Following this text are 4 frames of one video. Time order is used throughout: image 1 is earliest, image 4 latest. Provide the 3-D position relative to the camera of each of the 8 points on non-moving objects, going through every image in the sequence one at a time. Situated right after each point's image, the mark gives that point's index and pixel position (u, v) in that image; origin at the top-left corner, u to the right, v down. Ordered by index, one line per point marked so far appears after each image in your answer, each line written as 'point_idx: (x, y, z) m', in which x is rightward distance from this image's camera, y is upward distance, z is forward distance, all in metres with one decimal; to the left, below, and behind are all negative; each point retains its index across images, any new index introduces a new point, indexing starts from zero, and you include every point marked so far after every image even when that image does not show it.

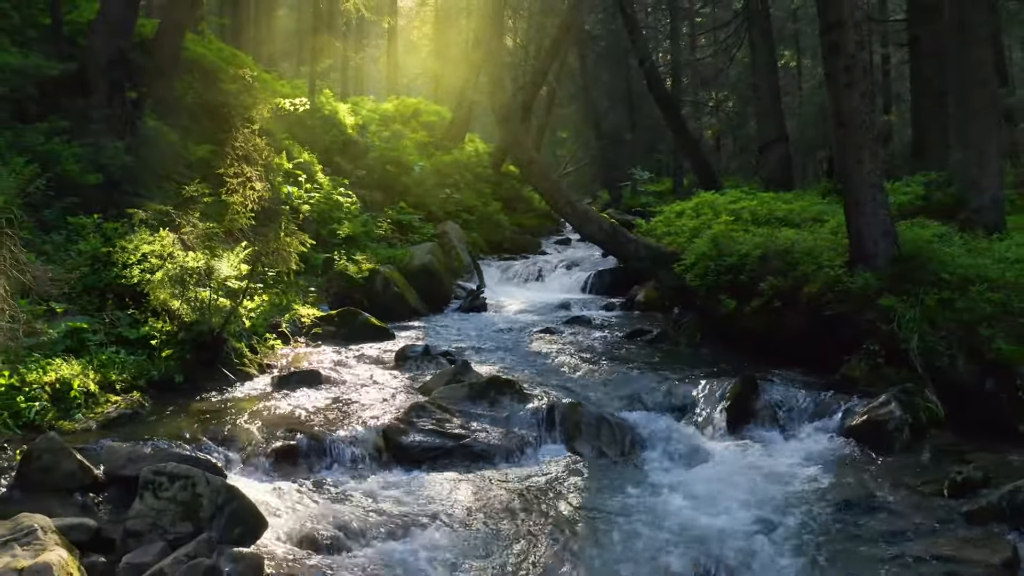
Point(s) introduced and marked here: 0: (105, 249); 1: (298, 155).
0: (-5.4, +0.5, +10.7) m
1: (-4.7, +2.9, +17.6) m
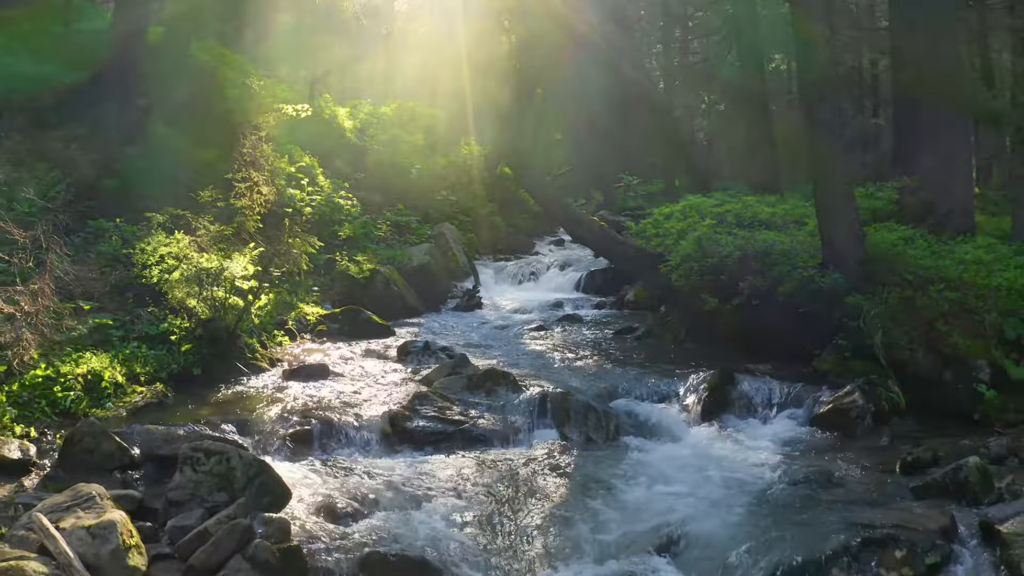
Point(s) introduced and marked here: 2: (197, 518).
0: (-5.4, +0.5, +11.4) m
1: (-4.8, +2.9, +18.3) m
2: (-2.2, -1.6, +5.7) m
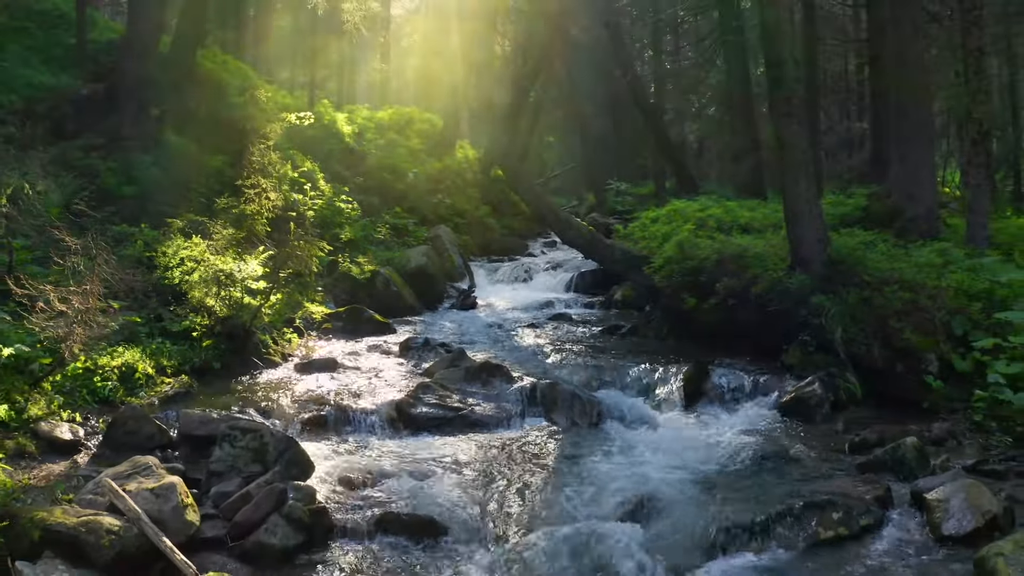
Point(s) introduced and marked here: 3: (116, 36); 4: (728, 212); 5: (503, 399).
0: (-5.5, +0.5, +12.3) m
1: (-4.9, +2.9, +19.3) m
2: (-2.3, -1.6, +6.7) m
3: (-9.4, +6.0, +19.1) m
4: (+4.5, +1.6, +17.0) m
5: (-0.1, -1.4, +9.8) m
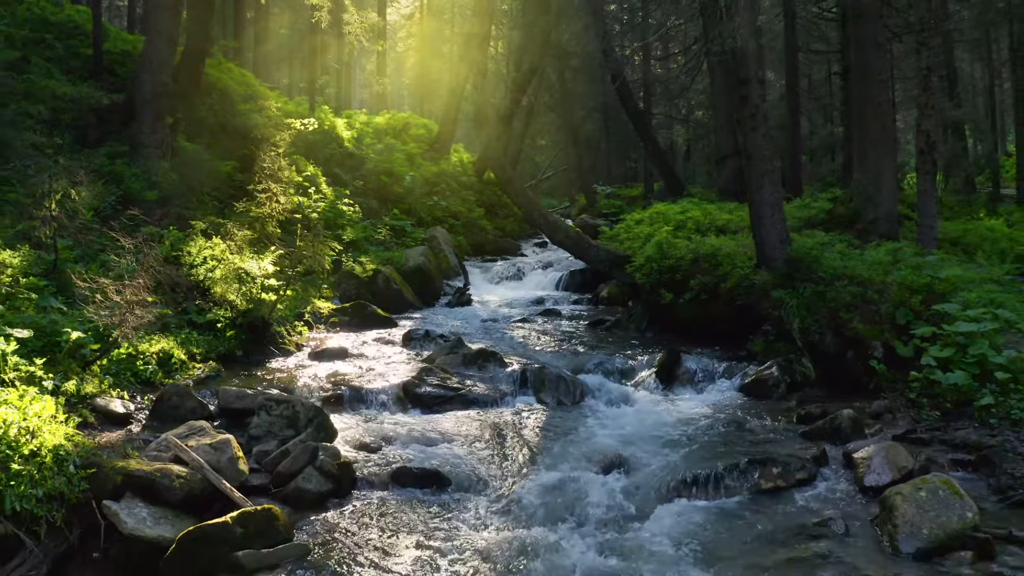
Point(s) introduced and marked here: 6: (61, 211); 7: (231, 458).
0: (-5.6, +0.6, +13.6) m
1: (-5.1, +3.0, +20.5) m
2: (-2.4, -1.6, +8.0) m
3: (-9.5, +6.0, +20.3) m
4: (+4.4, +1.7, +18.4) m
5: (-0.2, -1.3, +11.1) m
6: (-6.4, +1.1, +11.6) m
7: (-2.5, -1.5, +7.3) m
